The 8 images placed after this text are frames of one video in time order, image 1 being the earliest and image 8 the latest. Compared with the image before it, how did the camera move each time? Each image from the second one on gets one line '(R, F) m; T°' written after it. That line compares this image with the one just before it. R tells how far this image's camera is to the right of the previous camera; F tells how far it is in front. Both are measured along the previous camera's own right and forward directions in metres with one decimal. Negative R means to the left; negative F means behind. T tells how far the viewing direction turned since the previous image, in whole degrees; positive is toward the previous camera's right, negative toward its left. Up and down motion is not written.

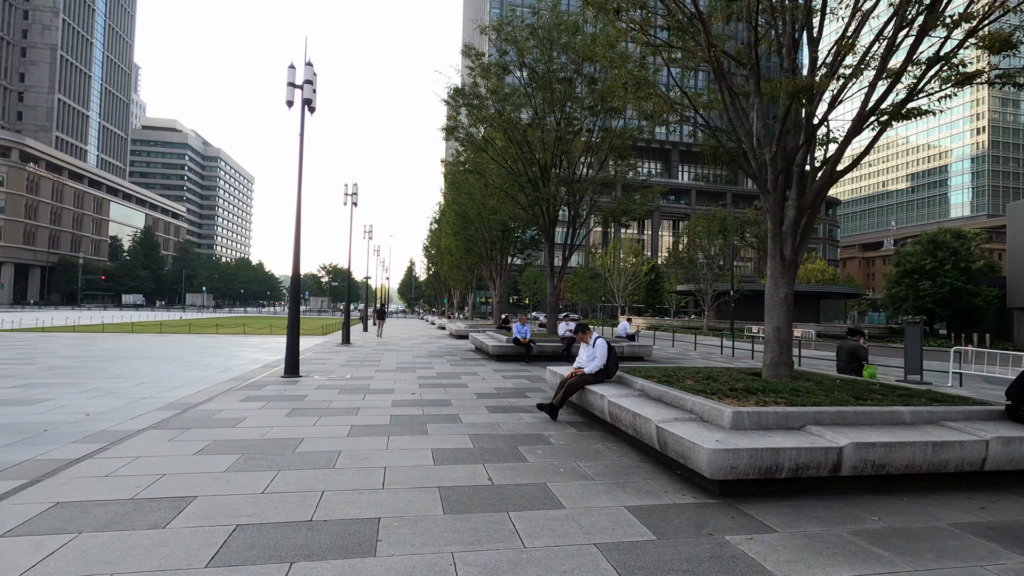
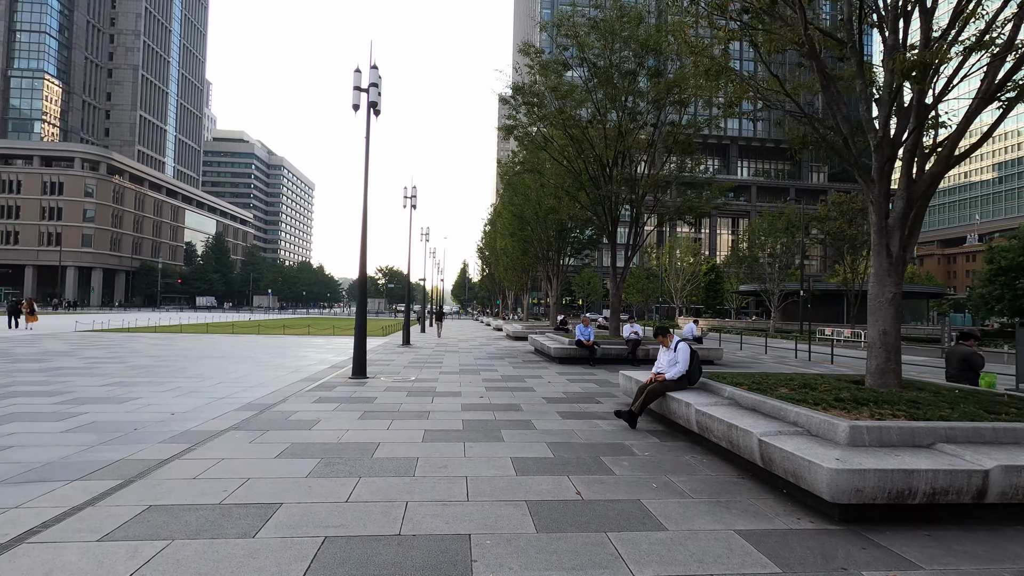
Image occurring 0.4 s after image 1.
(-0.3, +0.3) m; -6°
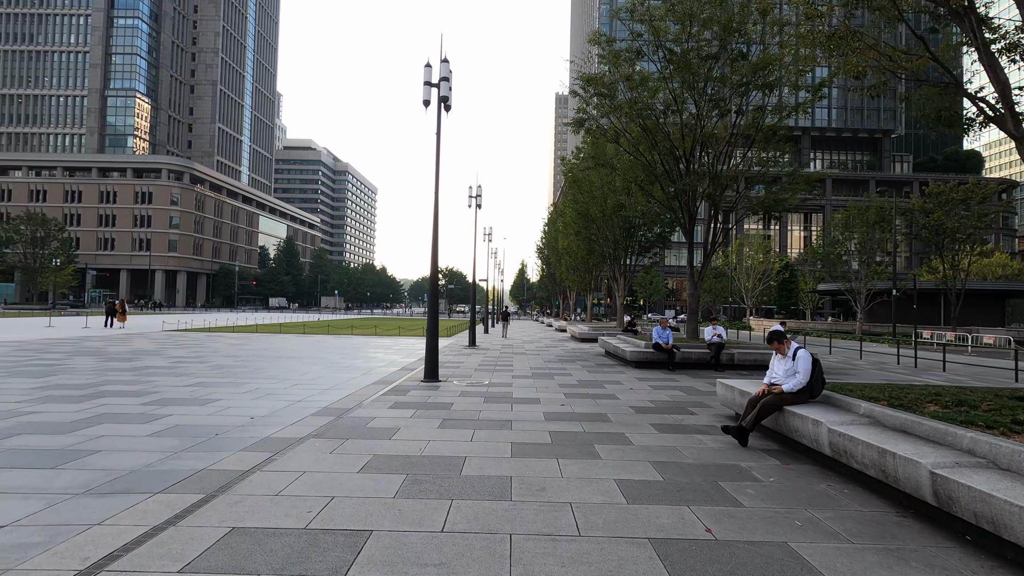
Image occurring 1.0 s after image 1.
(-0.4, +0.6) m; -6°
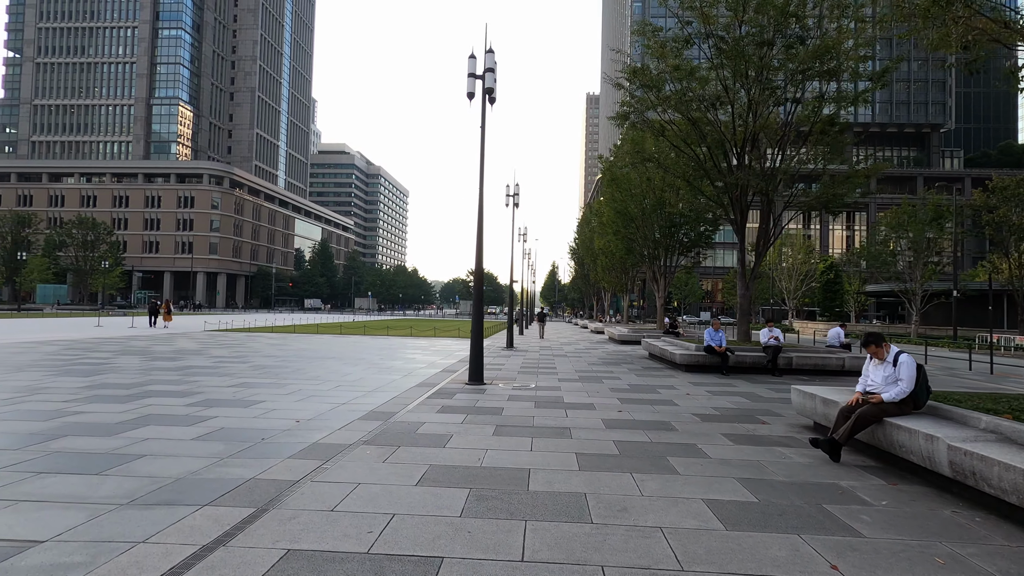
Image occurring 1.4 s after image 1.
(-0.4, +0.5) m; -3°
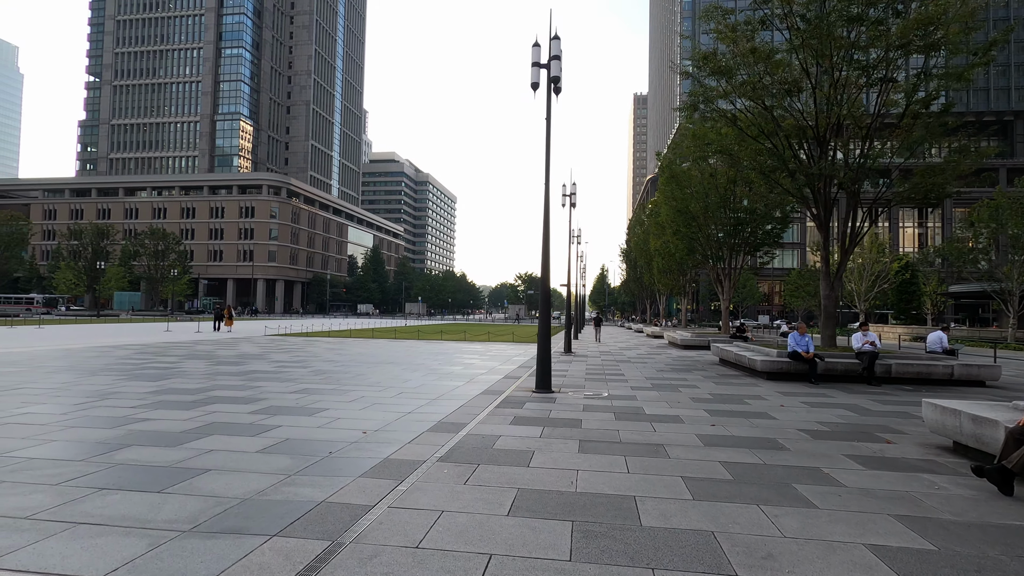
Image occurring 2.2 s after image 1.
(-0.4, +0.7) m; -5°
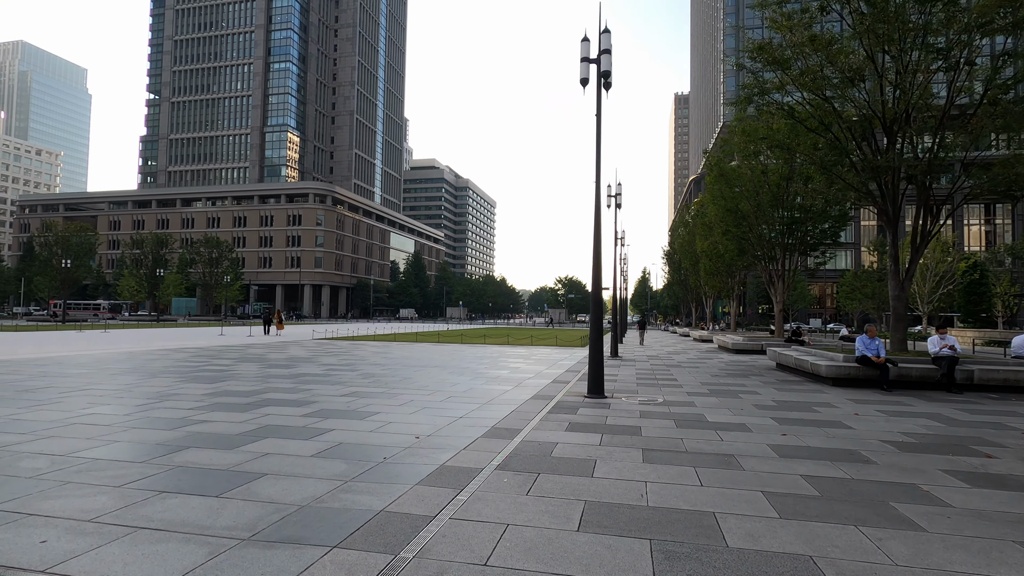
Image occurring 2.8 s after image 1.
(-0.2, +0.3) m; -4°
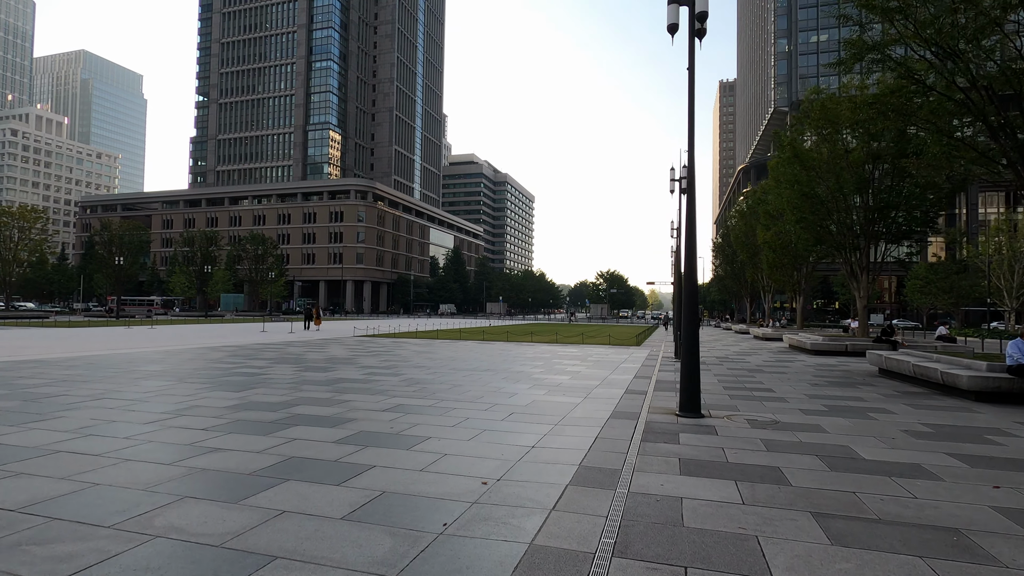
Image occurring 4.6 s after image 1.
(-0.6, +1.8) m; -4°
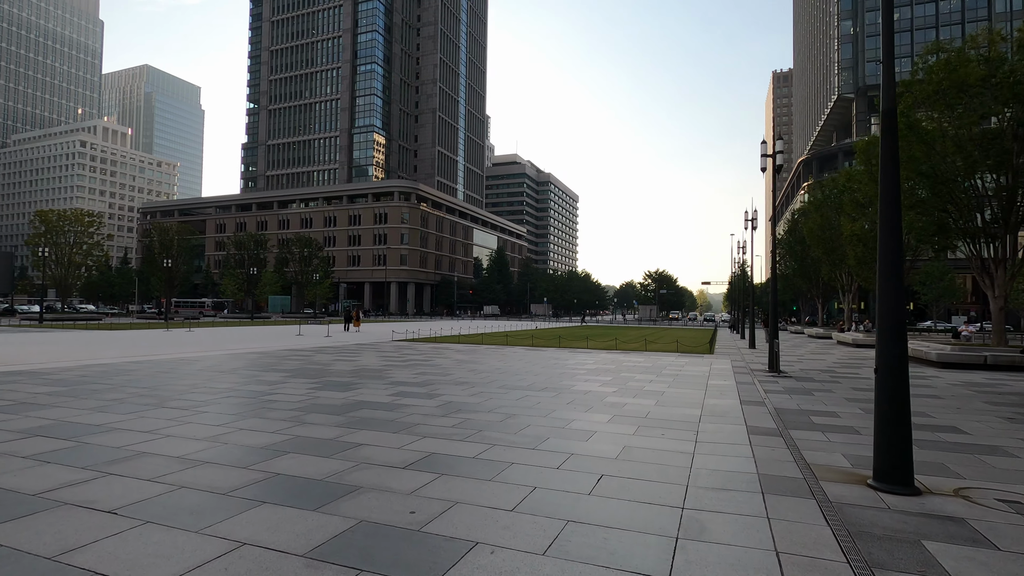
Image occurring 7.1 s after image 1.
(-0.5, +3.0) m; -5°
